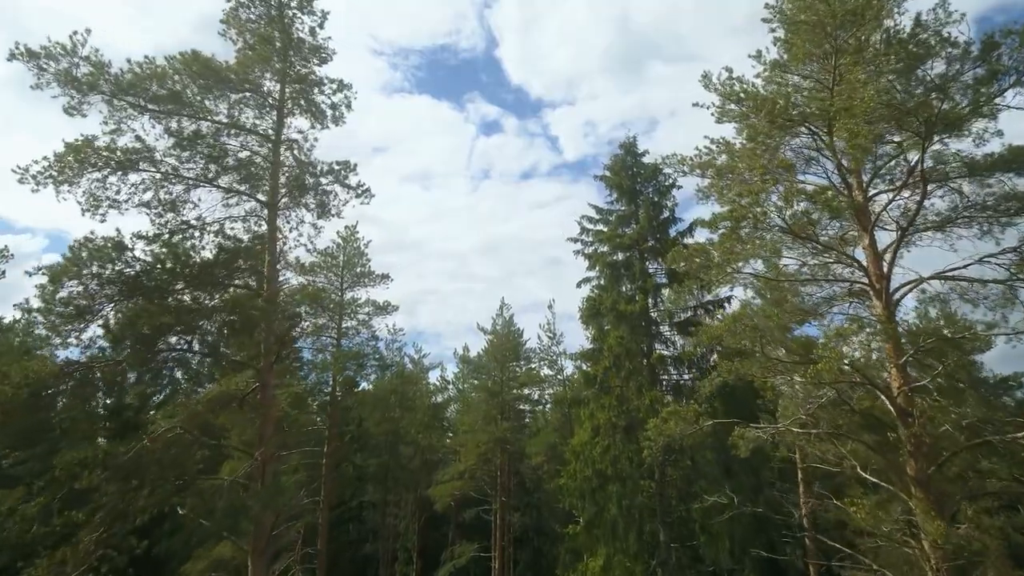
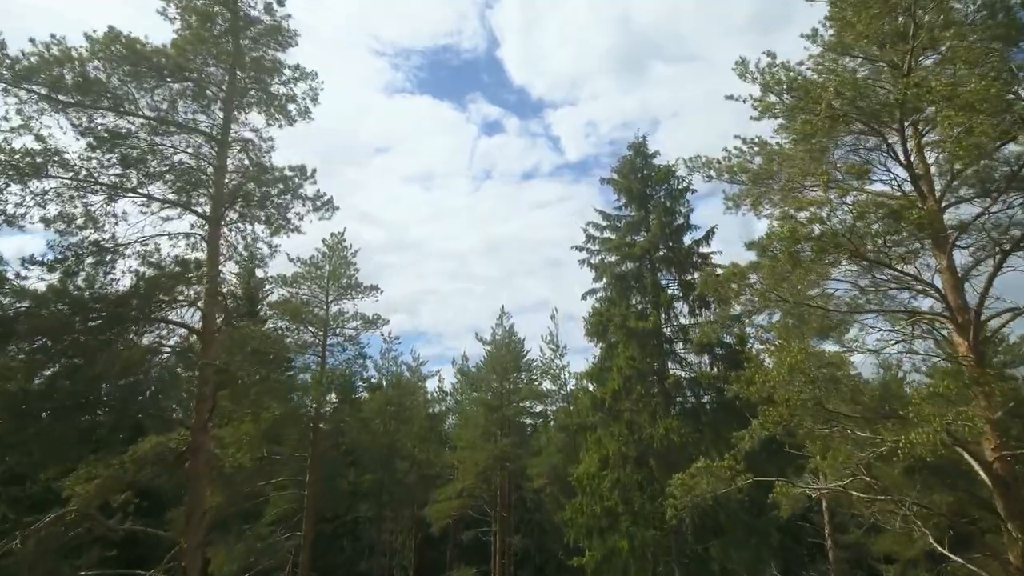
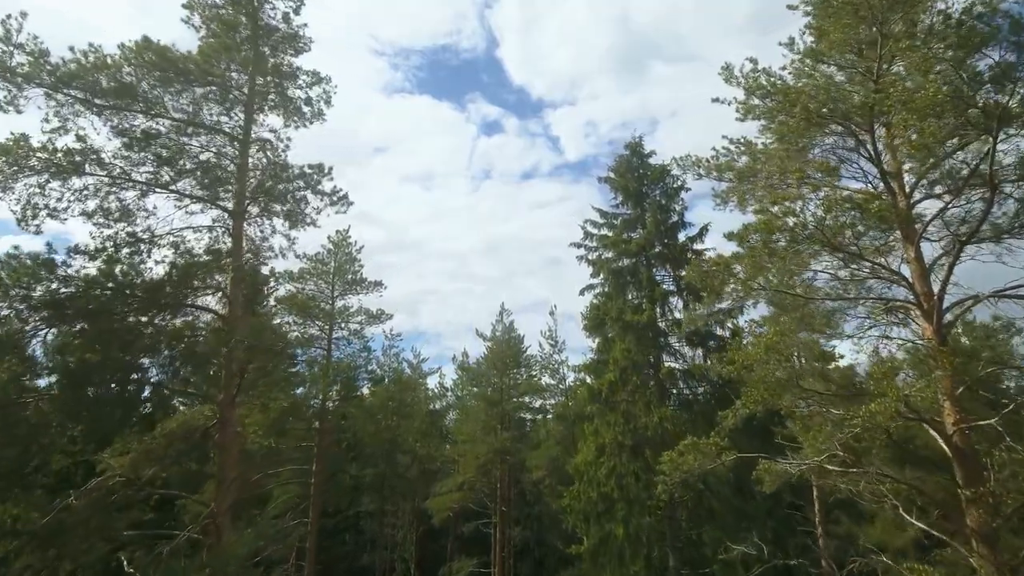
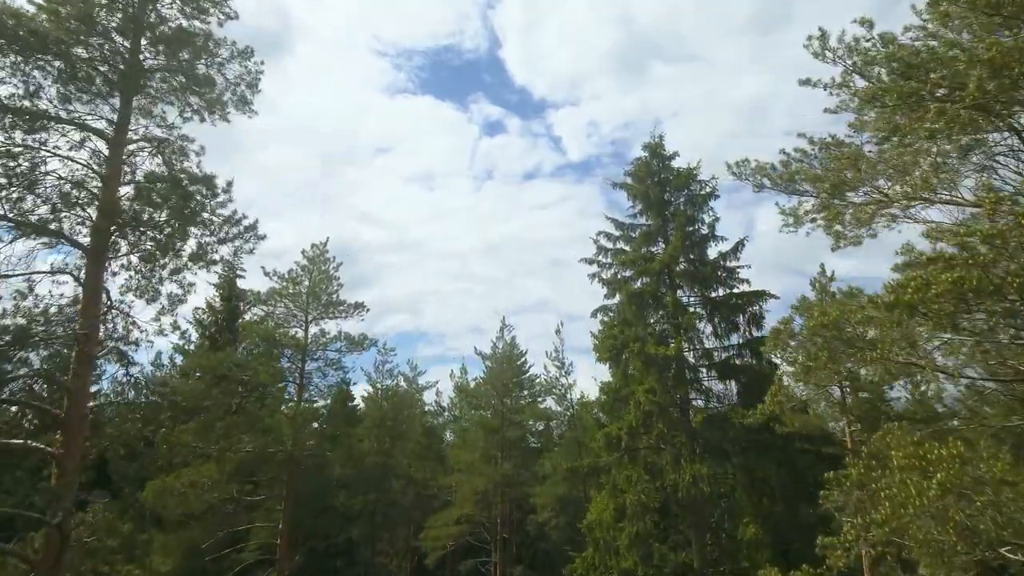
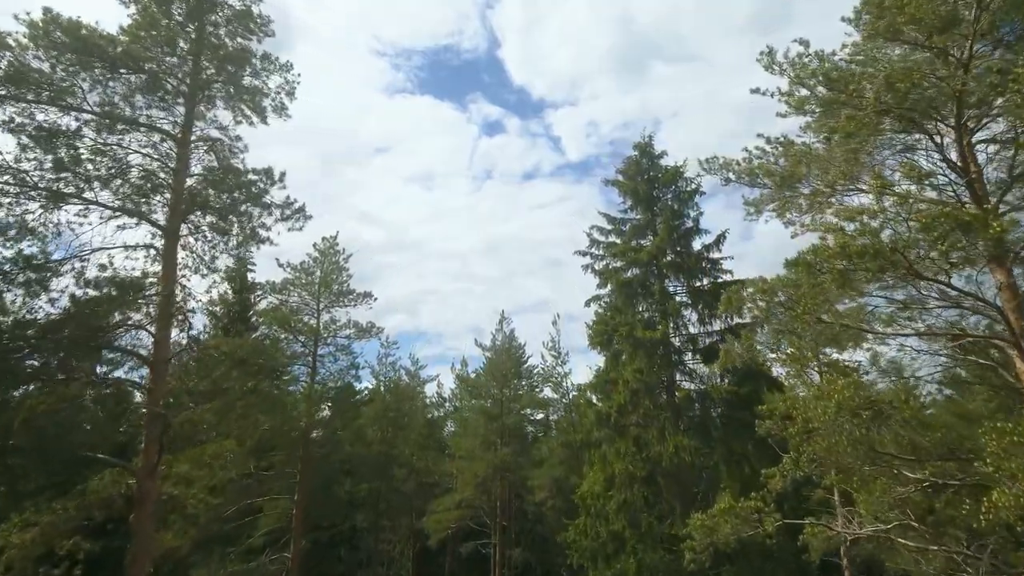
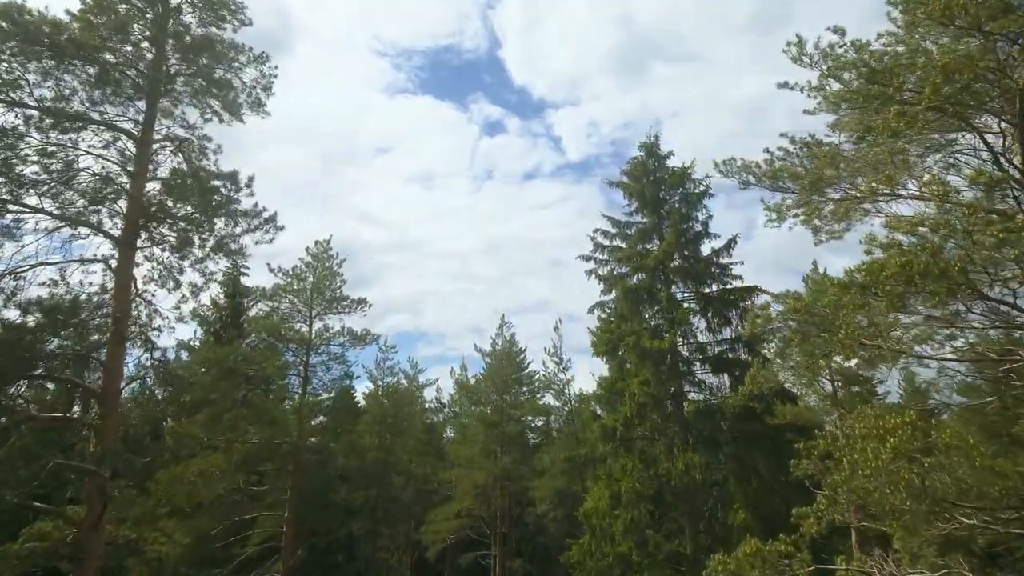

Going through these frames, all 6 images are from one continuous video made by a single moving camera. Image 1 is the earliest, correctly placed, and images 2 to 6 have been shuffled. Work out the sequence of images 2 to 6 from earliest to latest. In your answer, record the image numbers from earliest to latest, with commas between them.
3, 2, 5, 6, 4
